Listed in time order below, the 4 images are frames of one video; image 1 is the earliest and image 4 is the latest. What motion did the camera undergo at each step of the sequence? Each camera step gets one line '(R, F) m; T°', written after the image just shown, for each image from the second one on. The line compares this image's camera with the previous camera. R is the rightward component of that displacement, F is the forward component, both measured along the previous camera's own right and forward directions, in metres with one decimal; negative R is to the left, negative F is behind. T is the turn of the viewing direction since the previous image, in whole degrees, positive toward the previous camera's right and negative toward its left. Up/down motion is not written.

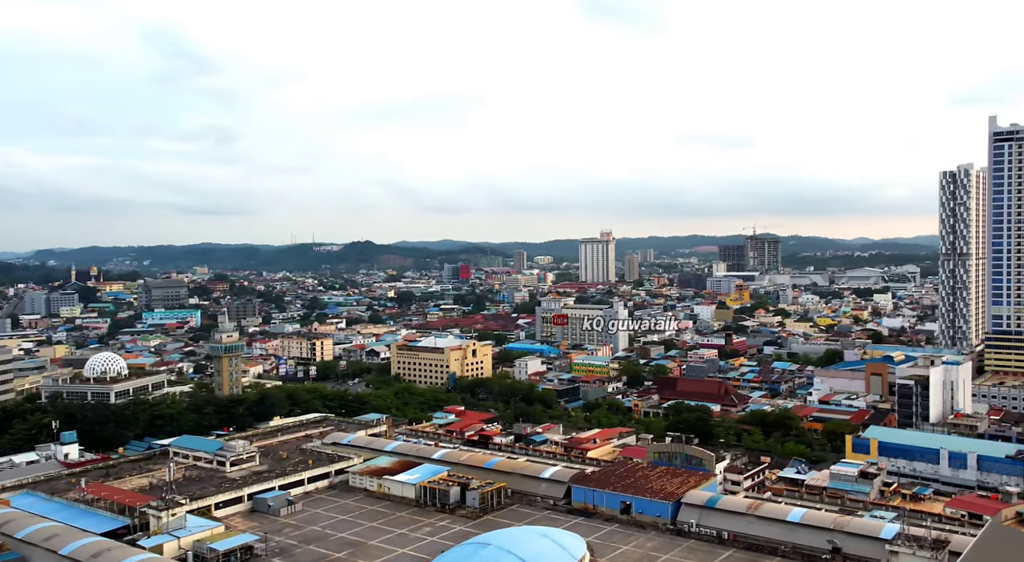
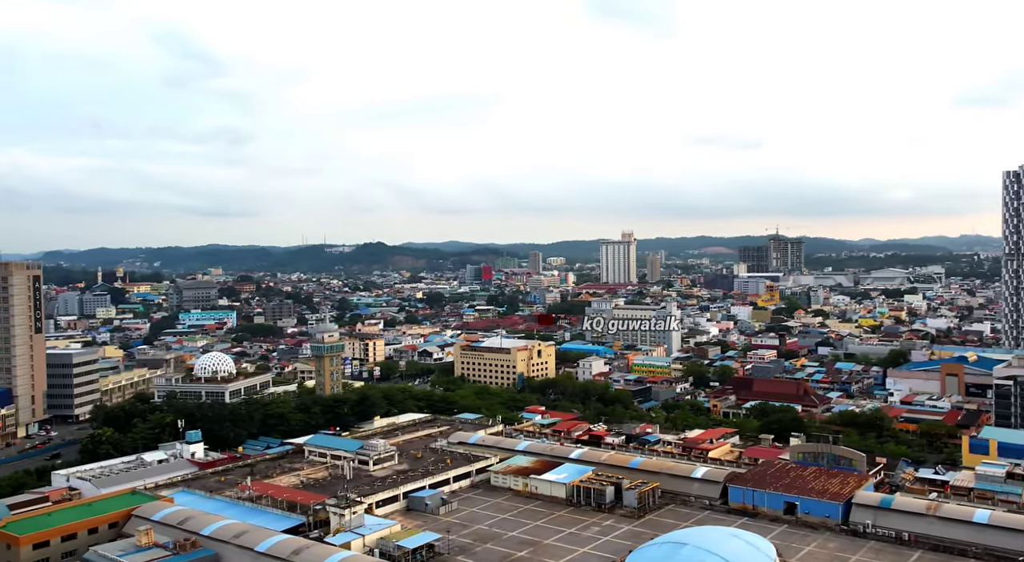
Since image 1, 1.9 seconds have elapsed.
(-2.7, +0.1) m; -1°
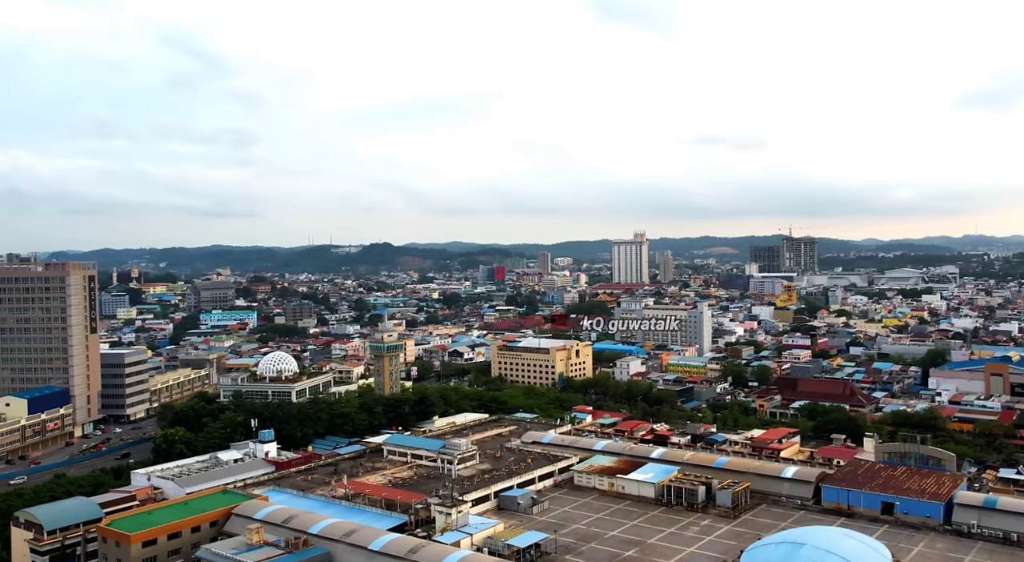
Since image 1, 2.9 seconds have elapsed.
(-1.6, 0.0) m; -1°
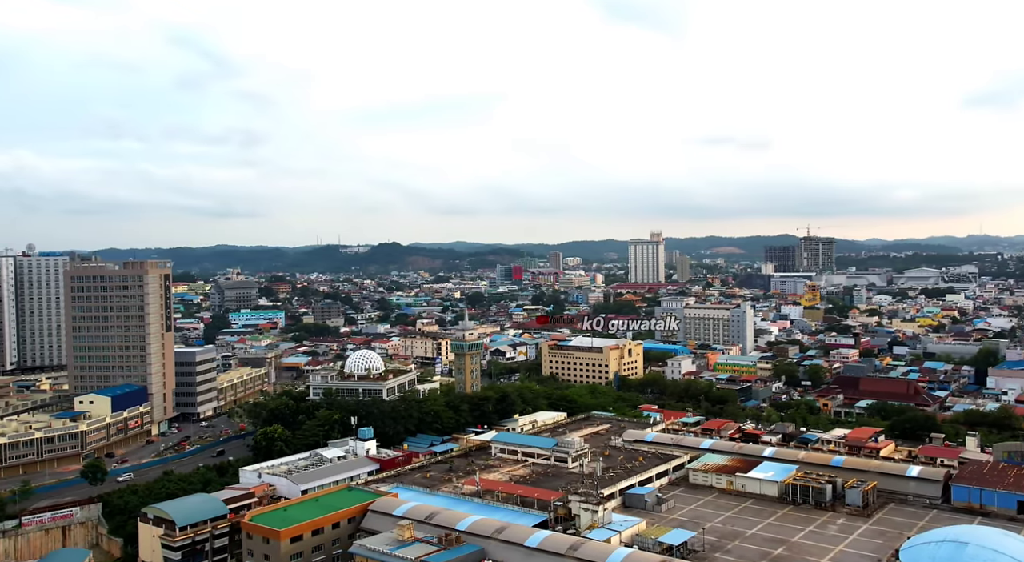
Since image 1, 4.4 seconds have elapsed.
(-2.2, 0.0) m; -1°
